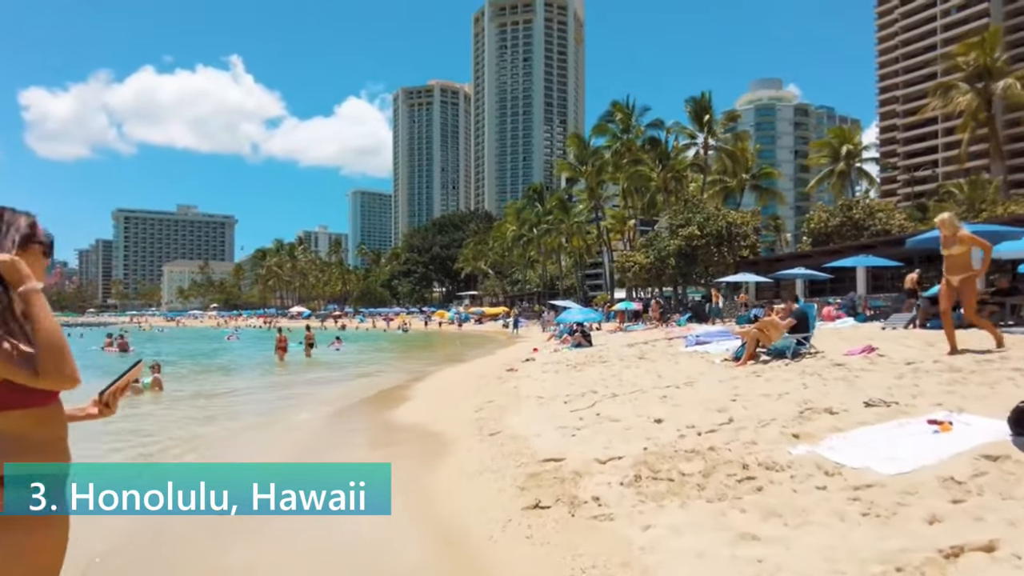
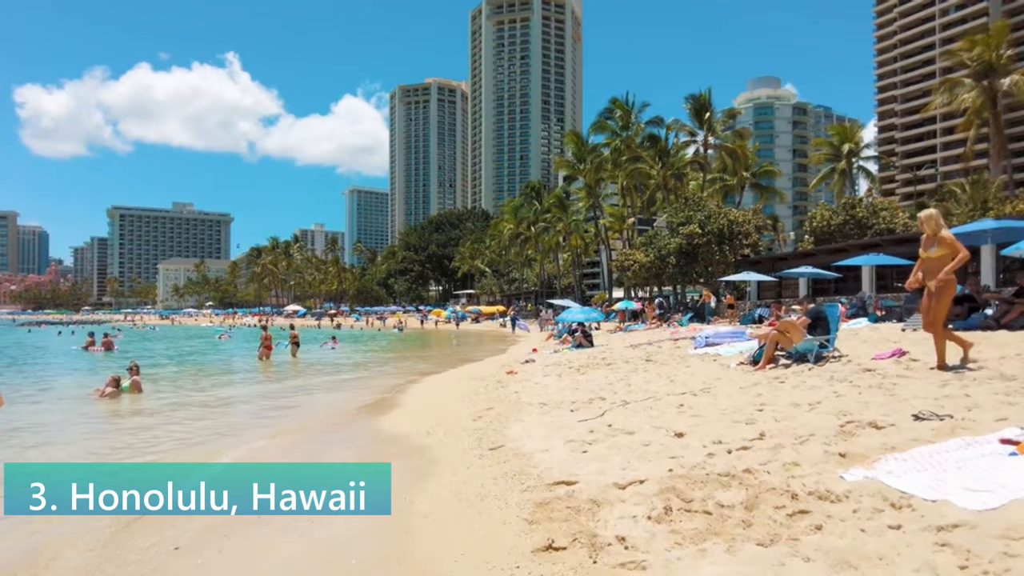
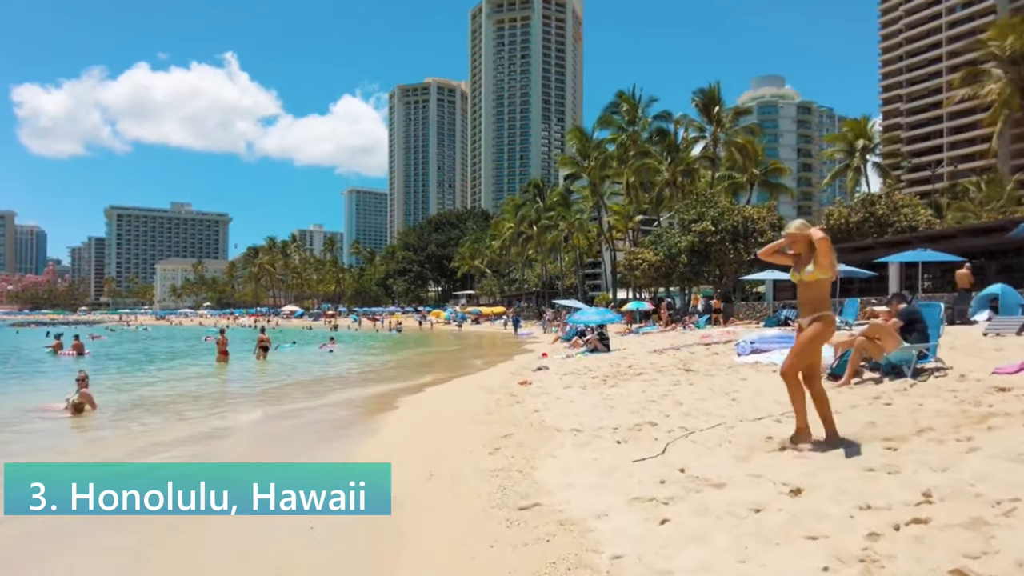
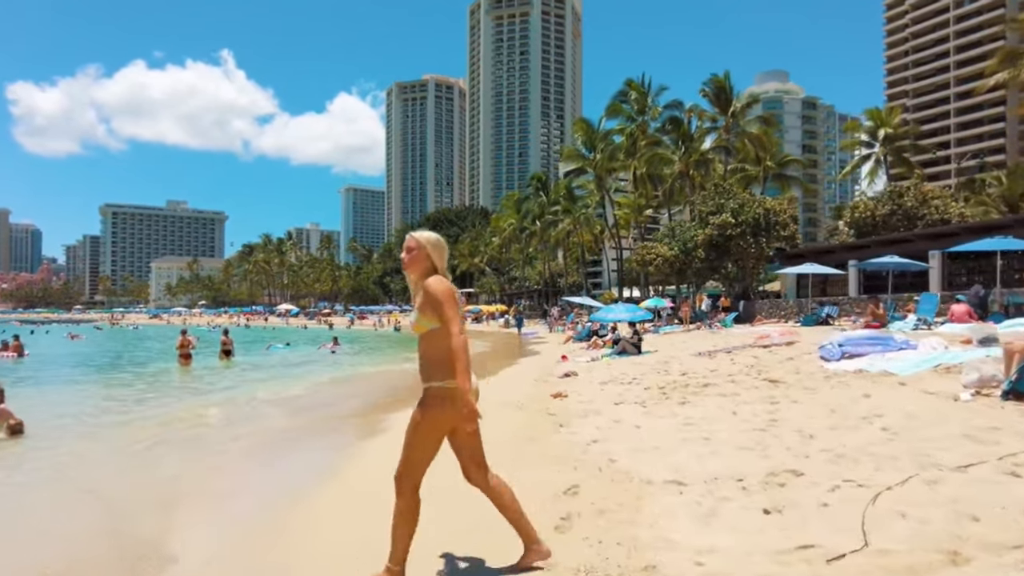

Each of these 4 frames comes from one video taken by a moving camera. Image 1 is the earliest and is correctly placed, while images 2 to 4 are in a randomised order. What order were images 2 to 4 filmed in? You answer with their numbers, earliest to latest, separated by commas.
2, 3, 4
